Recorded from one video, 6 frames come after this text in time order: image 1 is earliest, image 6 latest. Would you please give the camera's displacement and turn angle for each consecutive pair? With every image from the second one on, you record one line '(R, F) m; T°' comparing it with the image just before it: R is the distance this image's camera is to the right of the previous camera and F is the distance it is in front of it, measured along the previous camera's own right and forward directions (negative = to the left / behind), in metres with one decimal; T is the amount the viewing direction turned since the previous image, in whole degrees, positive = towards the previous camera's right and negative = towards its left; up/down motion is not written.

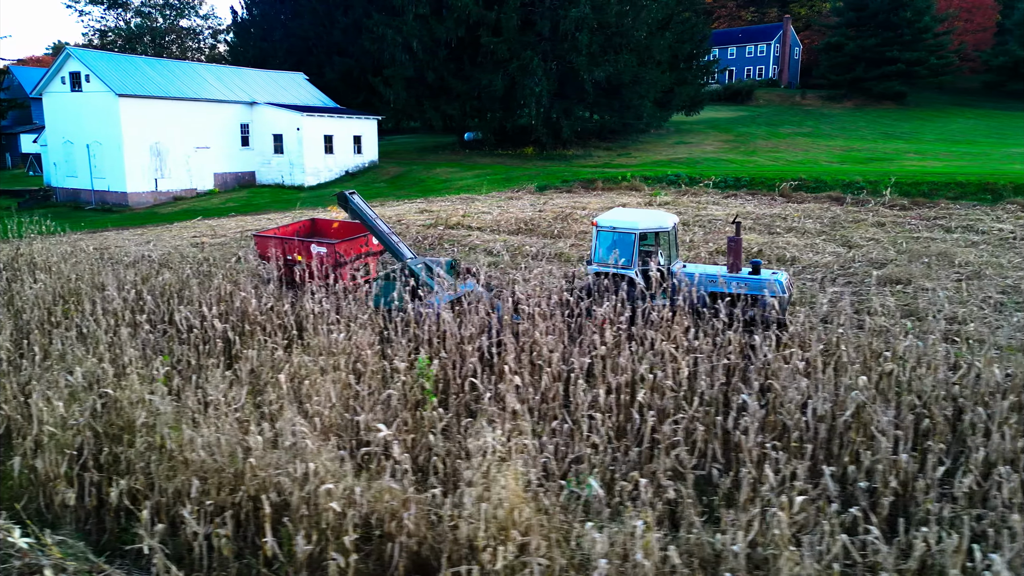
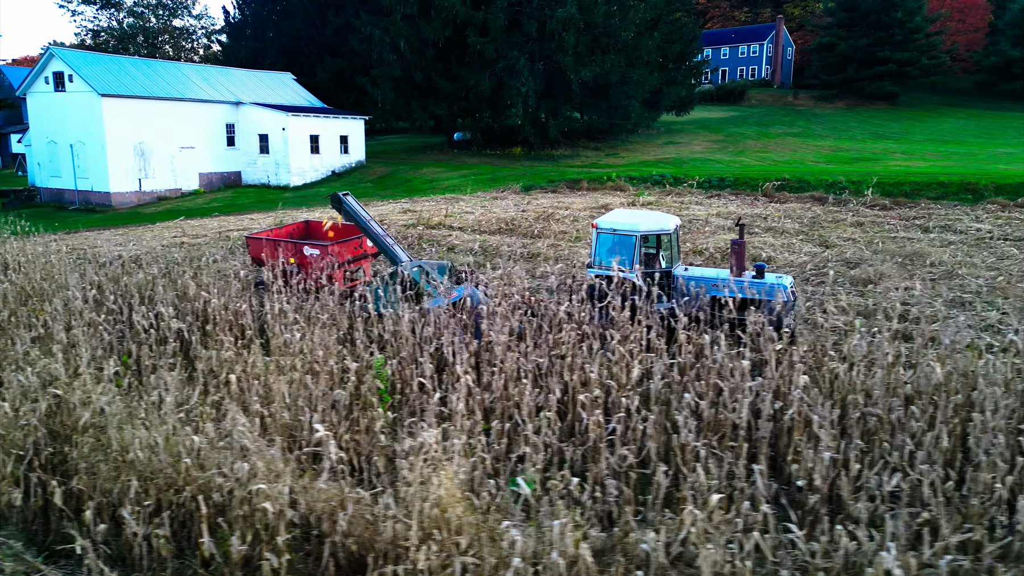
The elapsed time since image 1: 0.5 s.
(+0.4, 0.0) m; 0°
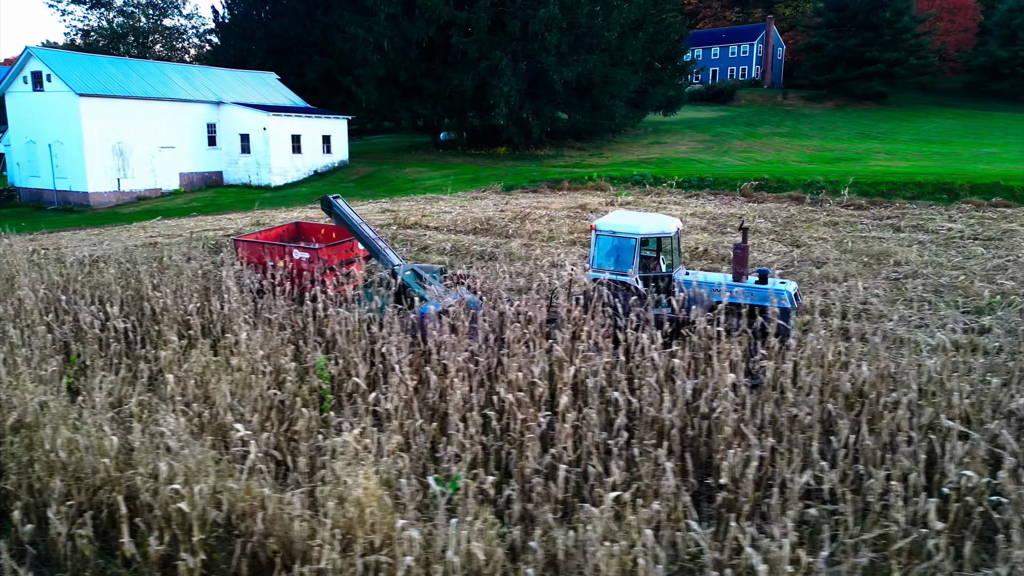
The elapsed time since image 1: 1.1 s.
(+0.4, 0.0) m; 0°
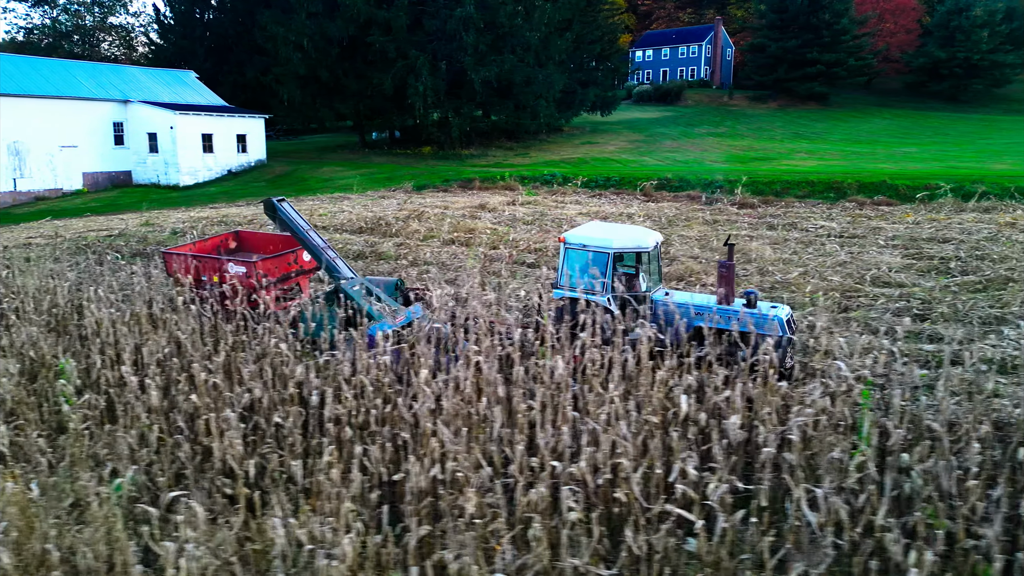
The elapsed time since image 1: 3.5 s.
(+1.8, 0.0) m; +2°
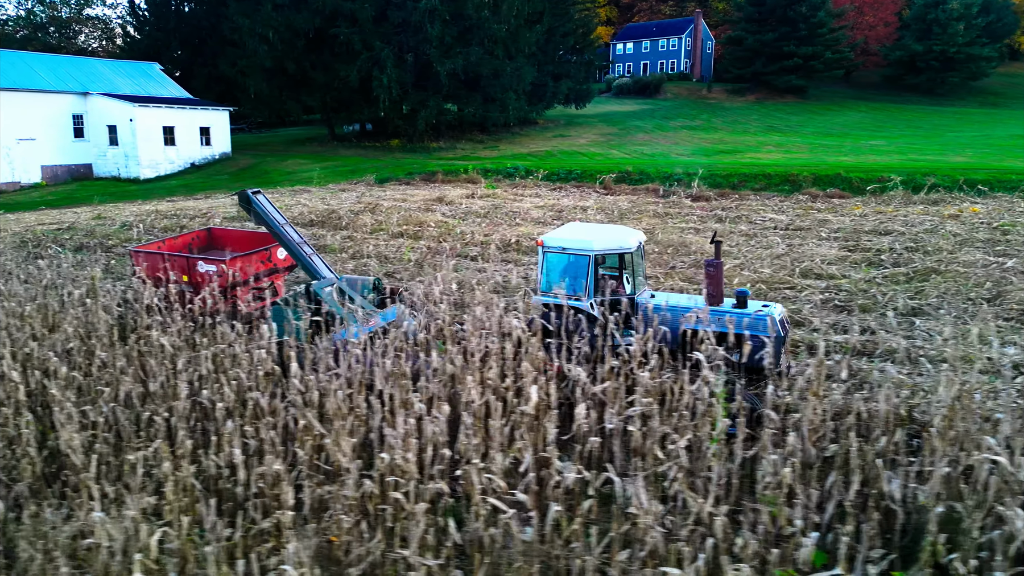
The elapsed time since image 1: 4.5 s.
(+0.8, 0.0) m; +1°
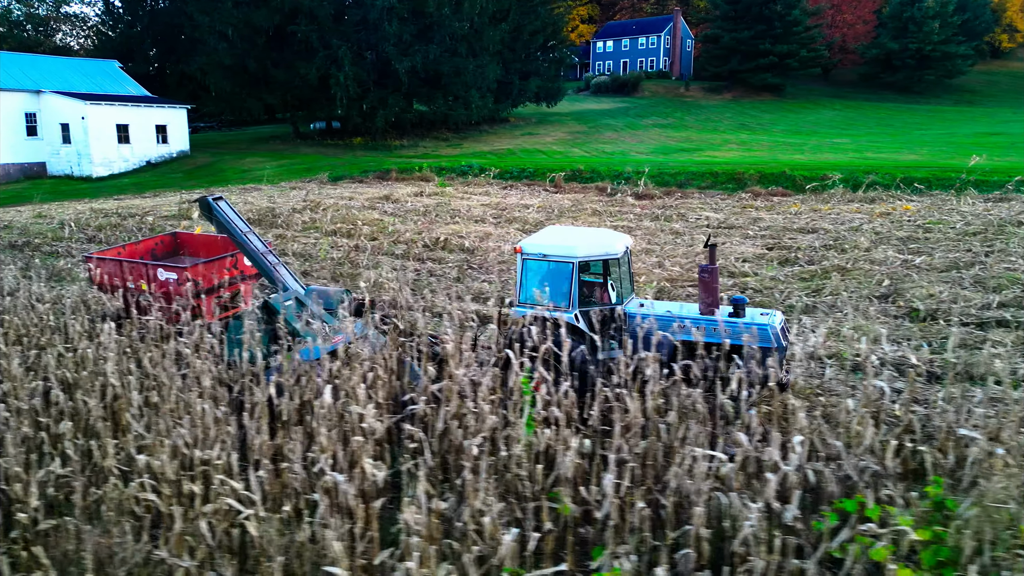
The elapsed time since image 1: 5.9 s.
(+1.1, 0.0) m; 0°
